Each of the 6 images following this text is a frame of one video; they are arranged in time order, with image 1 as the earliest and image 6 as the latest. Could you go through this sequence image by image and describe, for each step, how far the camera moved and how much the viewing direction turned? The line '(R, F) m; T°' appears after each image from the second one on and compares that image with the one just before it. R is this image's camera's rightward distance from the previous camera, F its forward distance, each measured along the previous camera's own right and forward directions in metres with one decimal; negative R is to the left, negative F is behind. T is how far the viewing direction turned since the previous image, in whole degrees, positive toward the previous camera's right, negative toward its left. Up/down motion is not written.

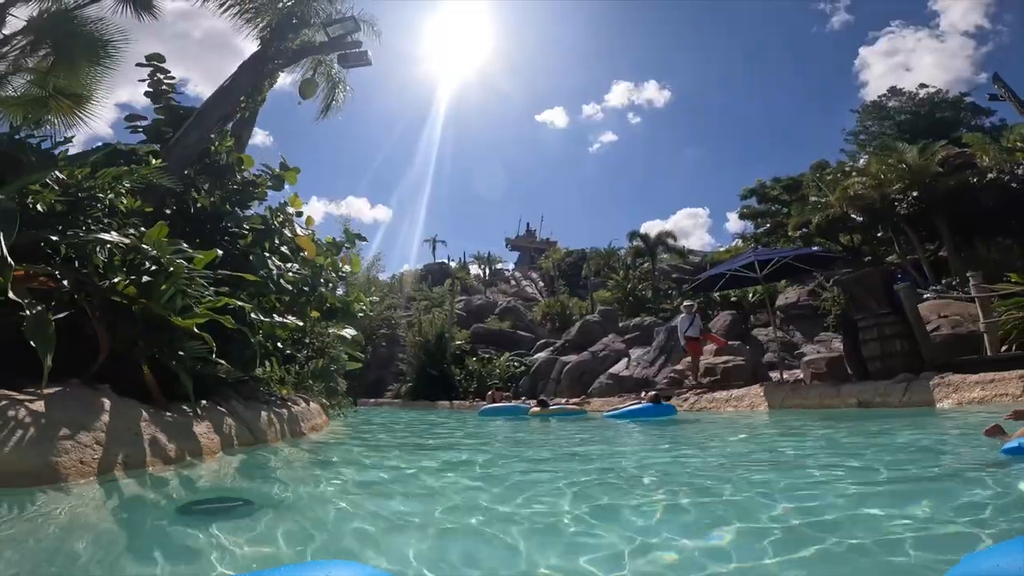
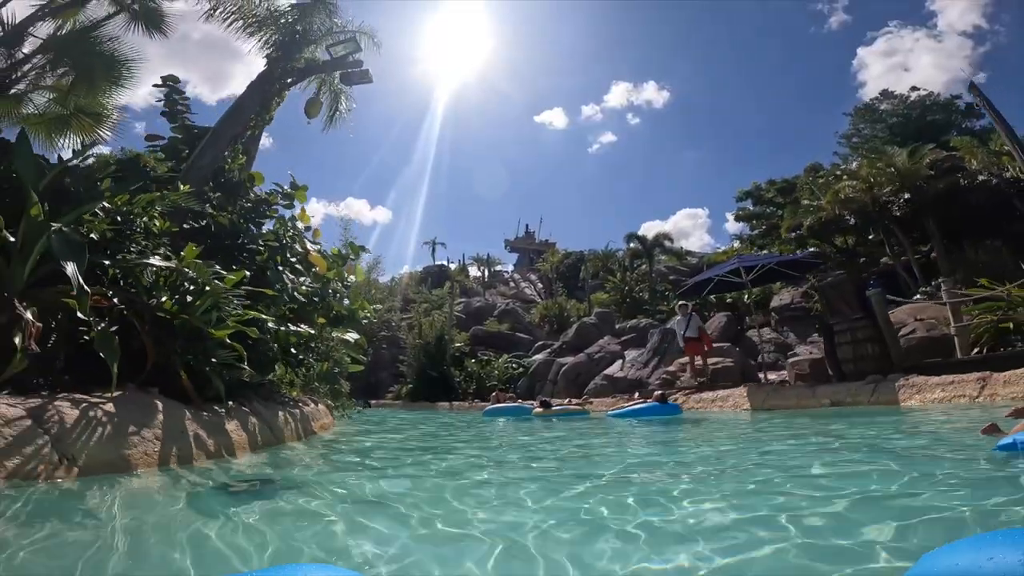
(+0.1, -0.5) m; 0°
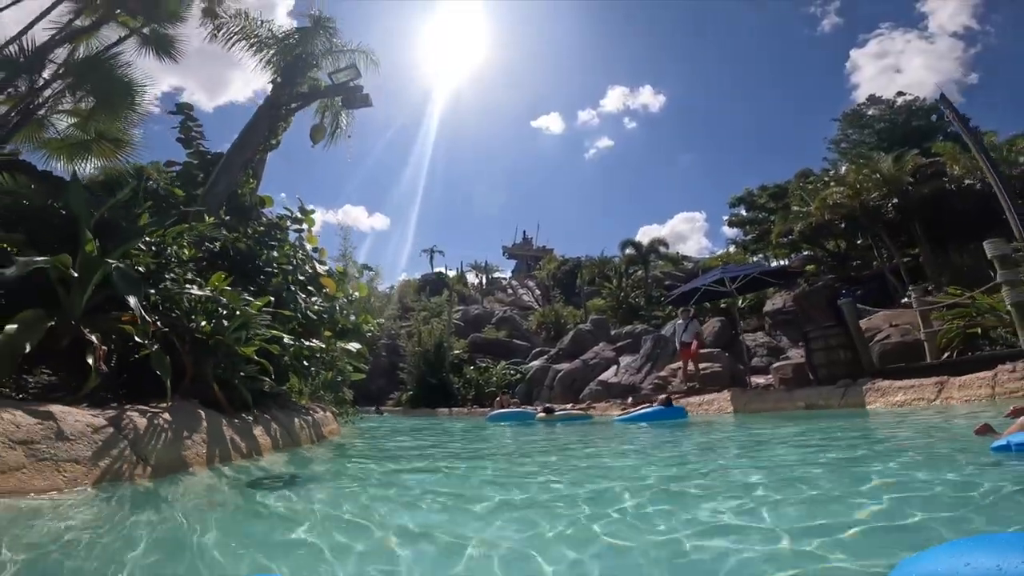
(+0.1, -0.6) m; 0°
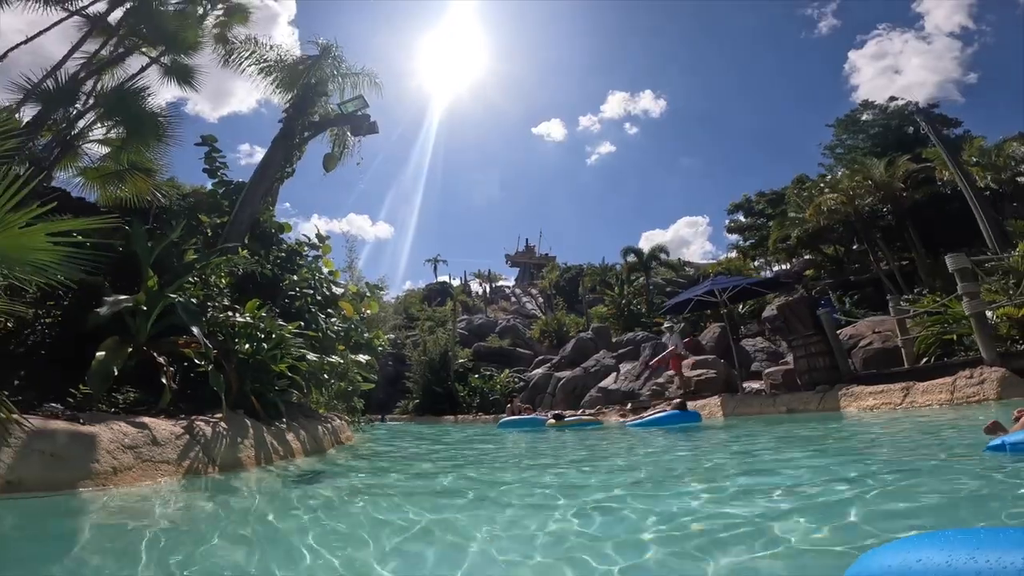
(+0.1, -0.7) m; 0°
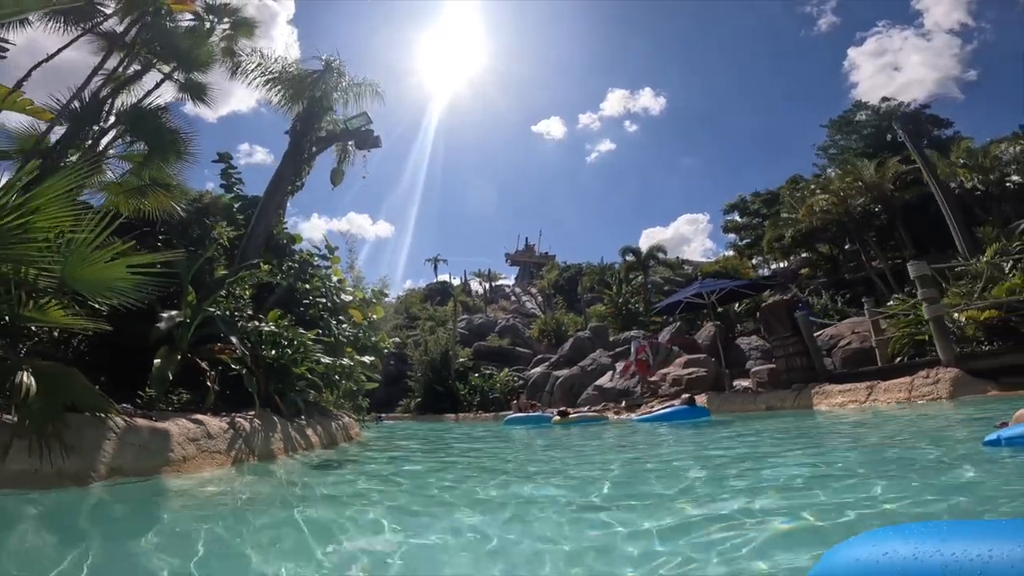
(+0.1, -0.7) m; 0°
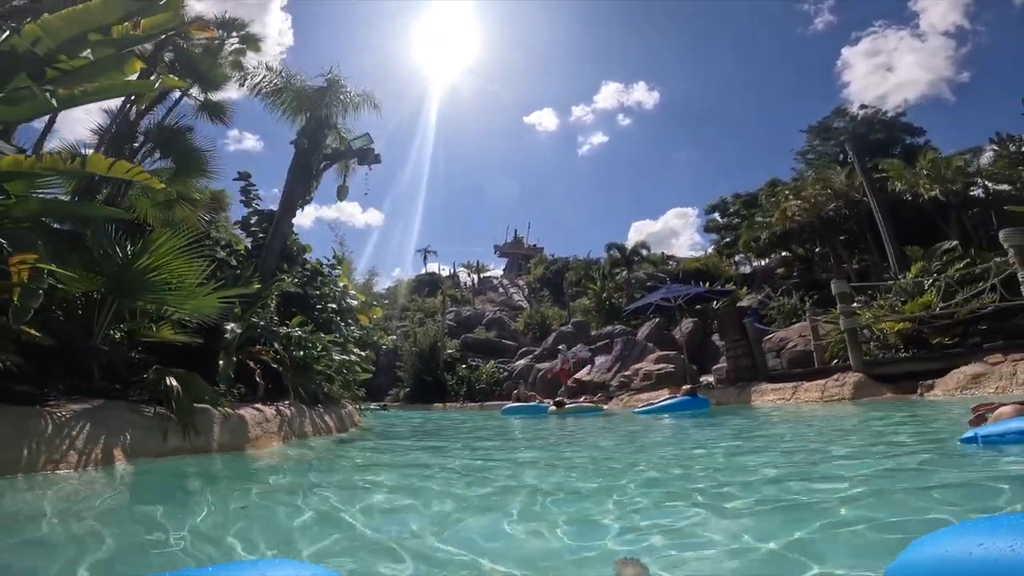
(+0.1, -1.5) m; +1°
